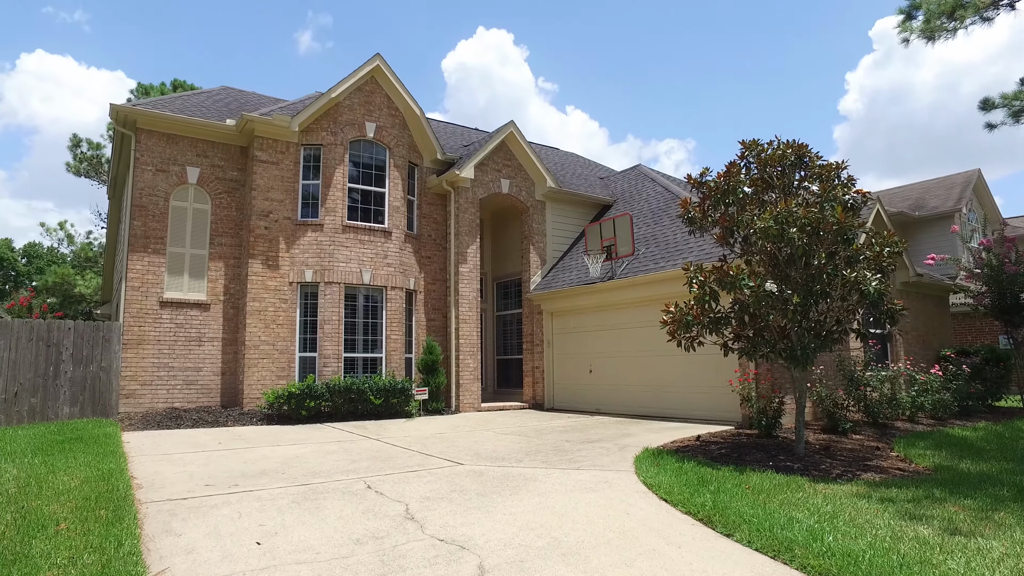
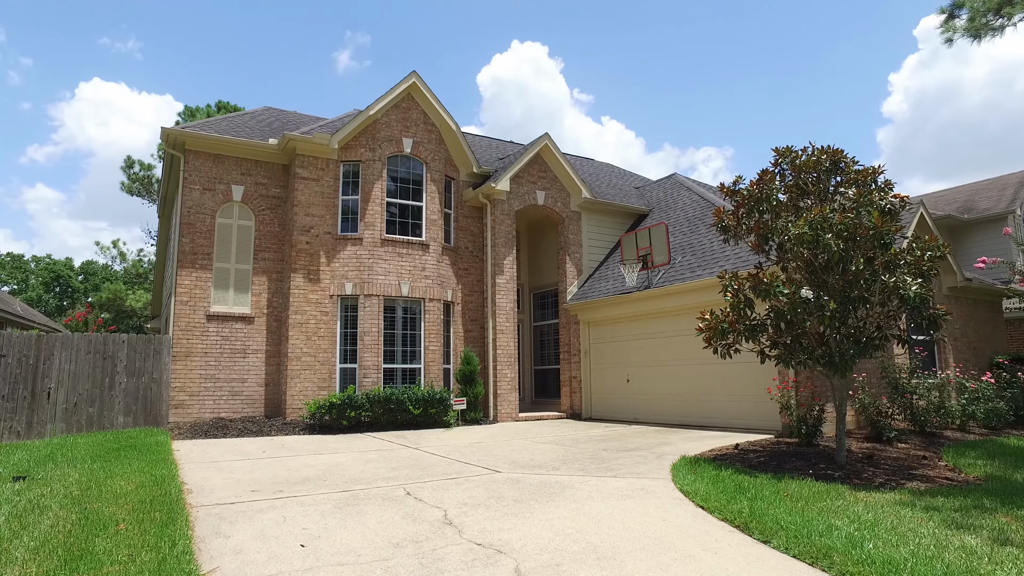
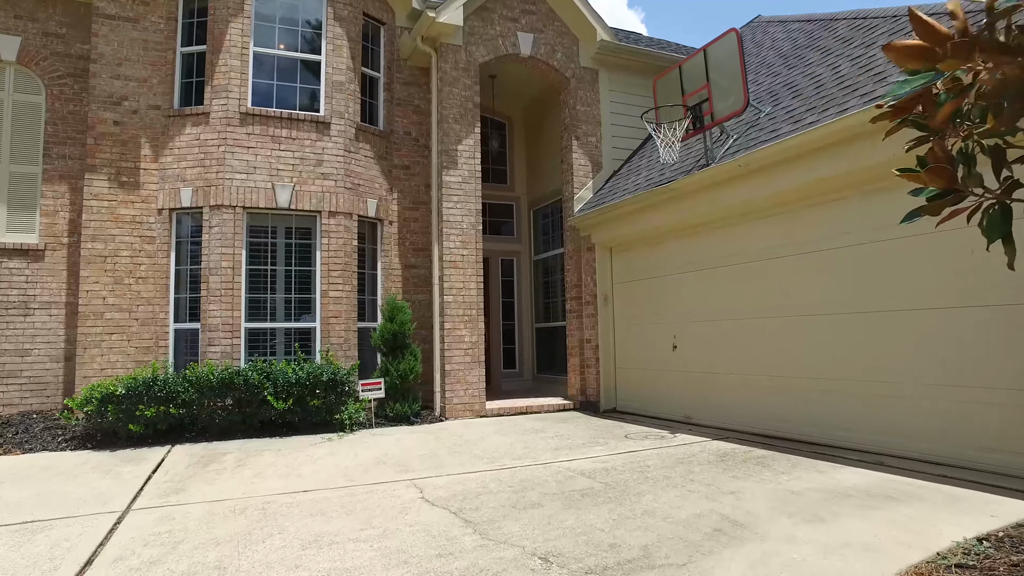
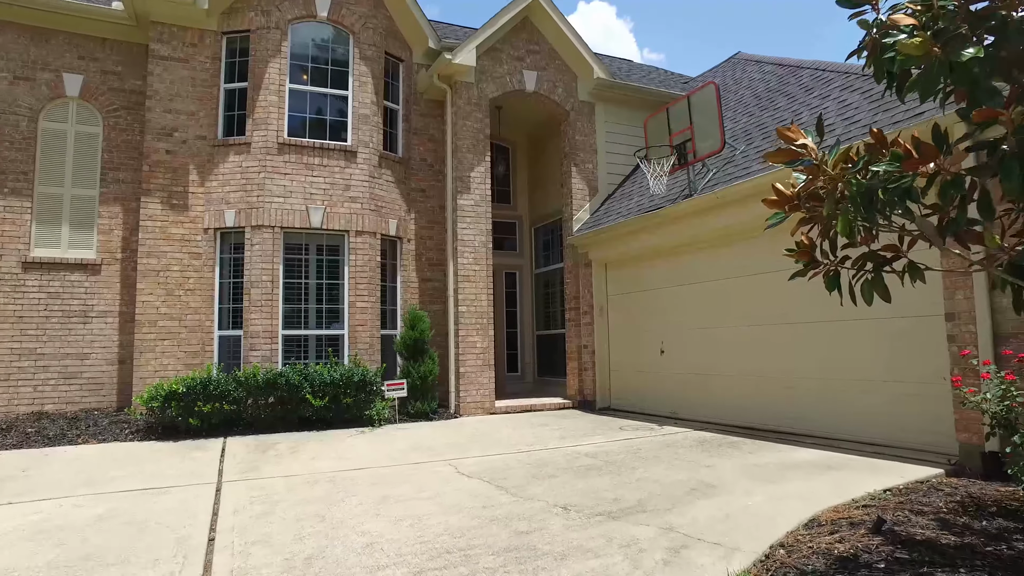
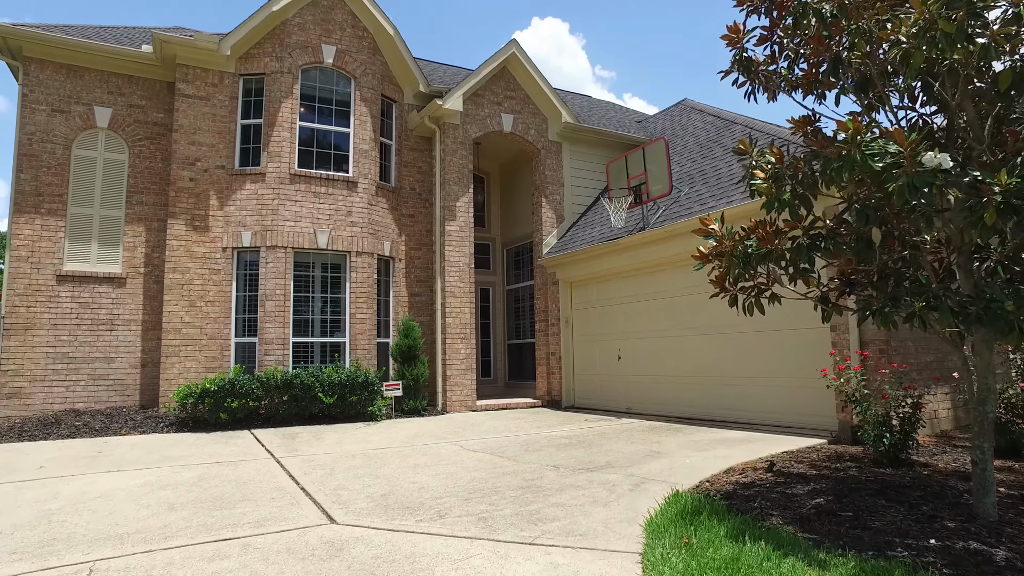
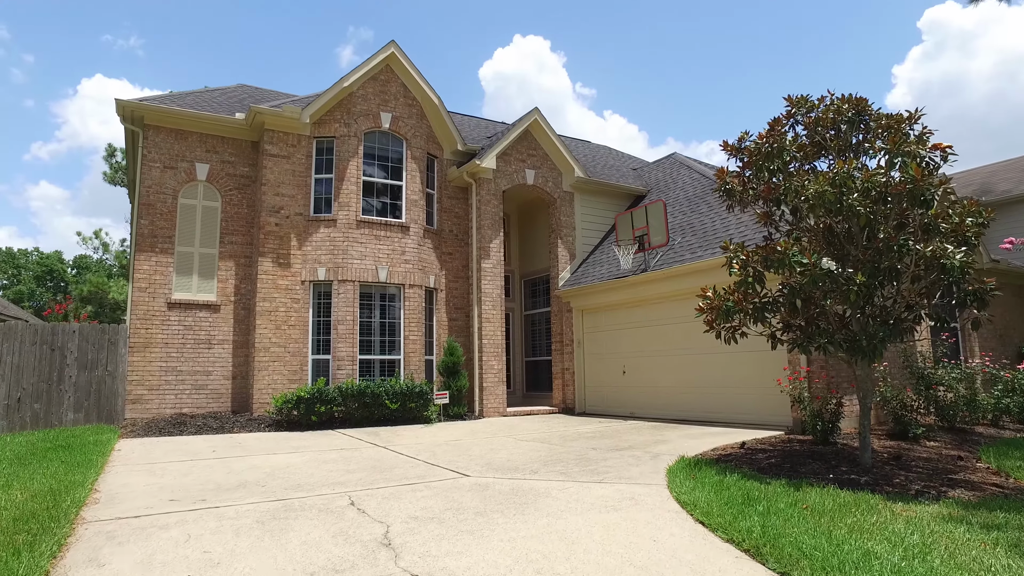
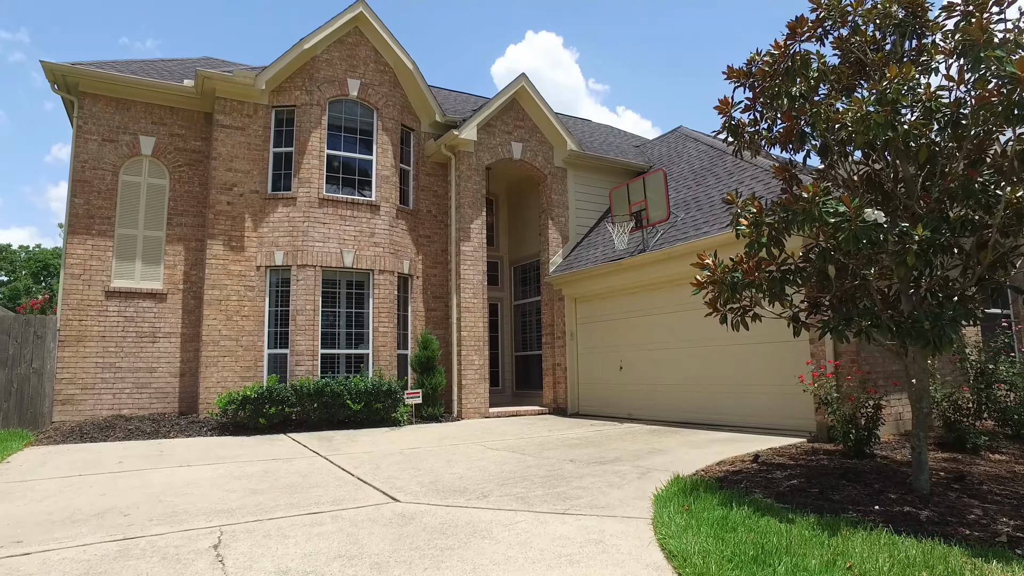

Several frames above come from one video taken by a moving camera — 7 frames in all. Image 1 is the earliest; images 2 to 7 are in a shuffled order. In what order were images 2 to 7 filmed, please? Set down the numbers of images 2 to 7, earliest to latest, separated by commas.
2, 6, 7, 5, 4, 3
